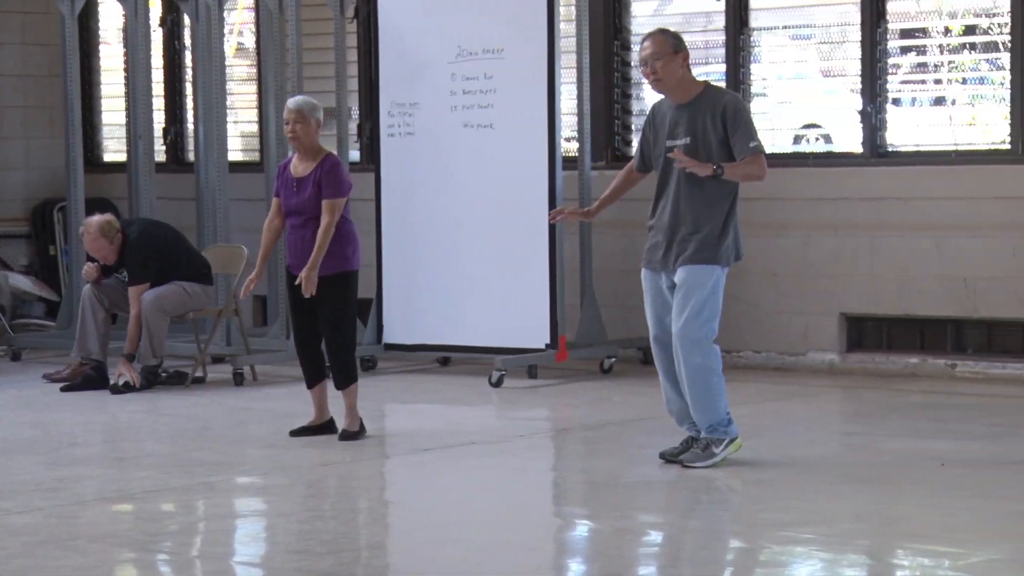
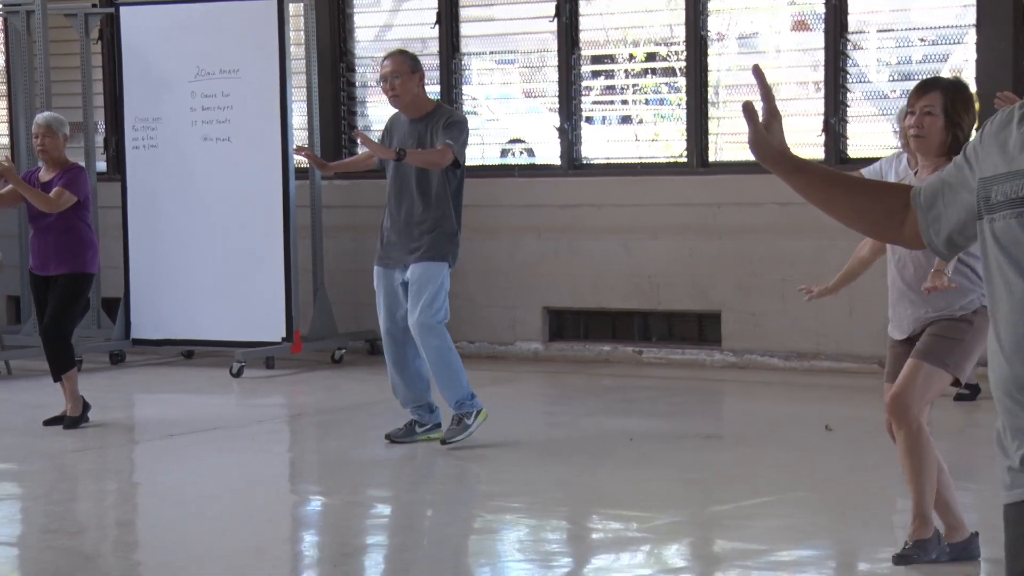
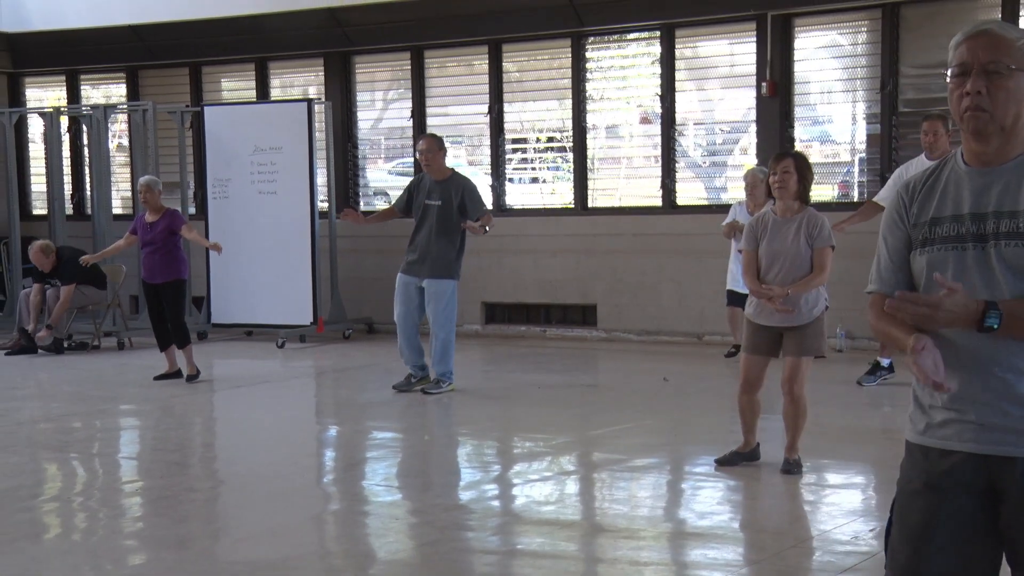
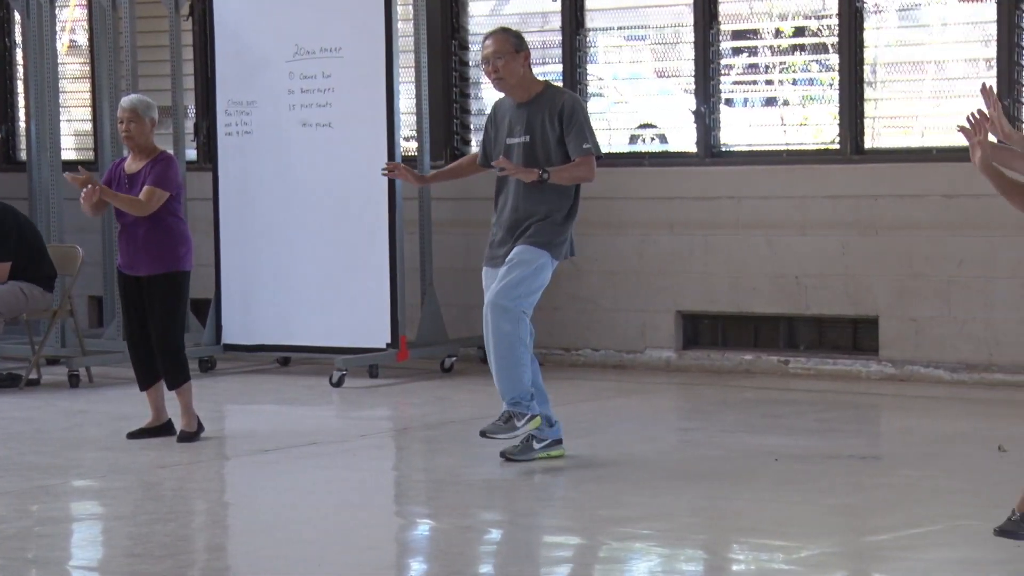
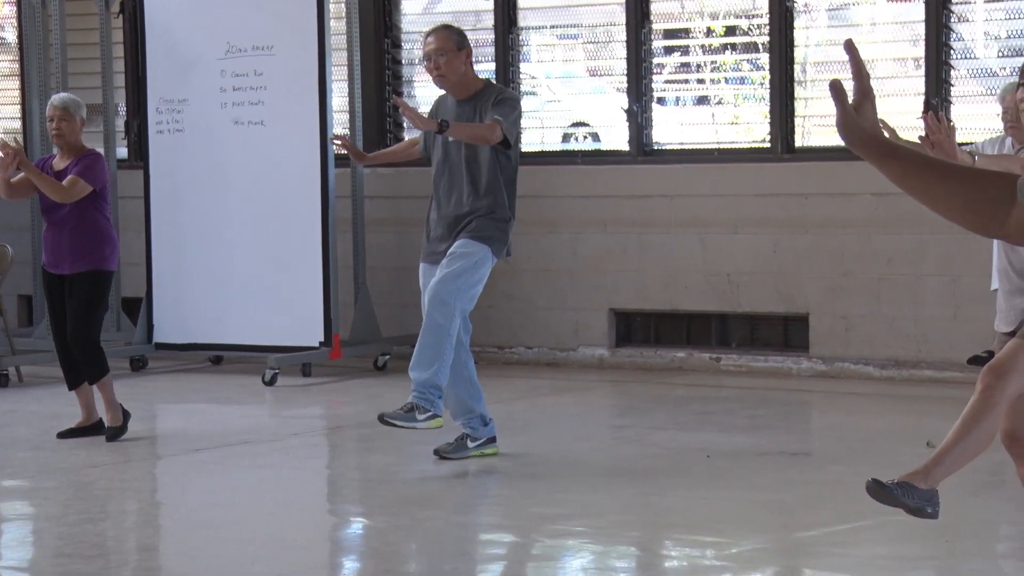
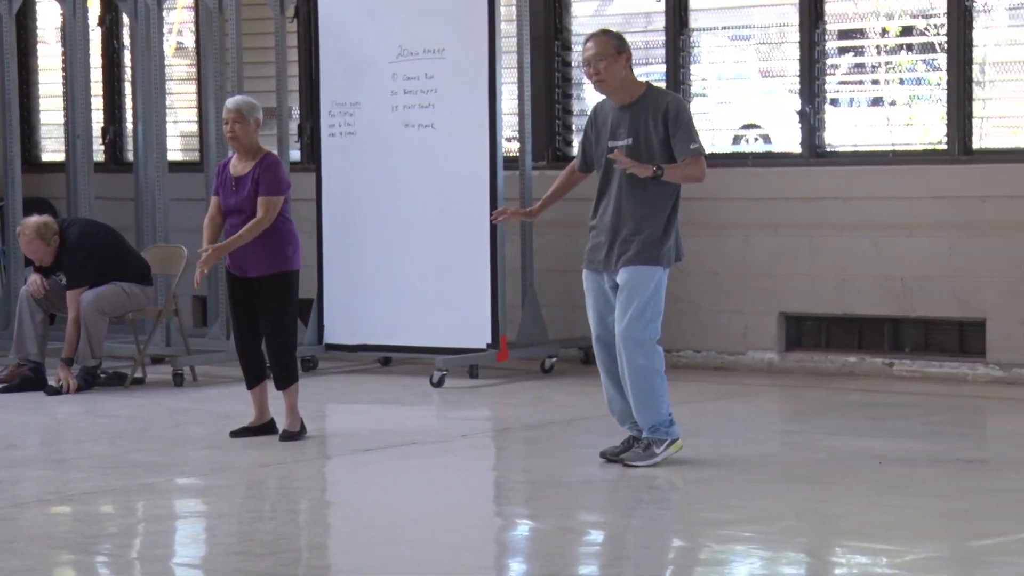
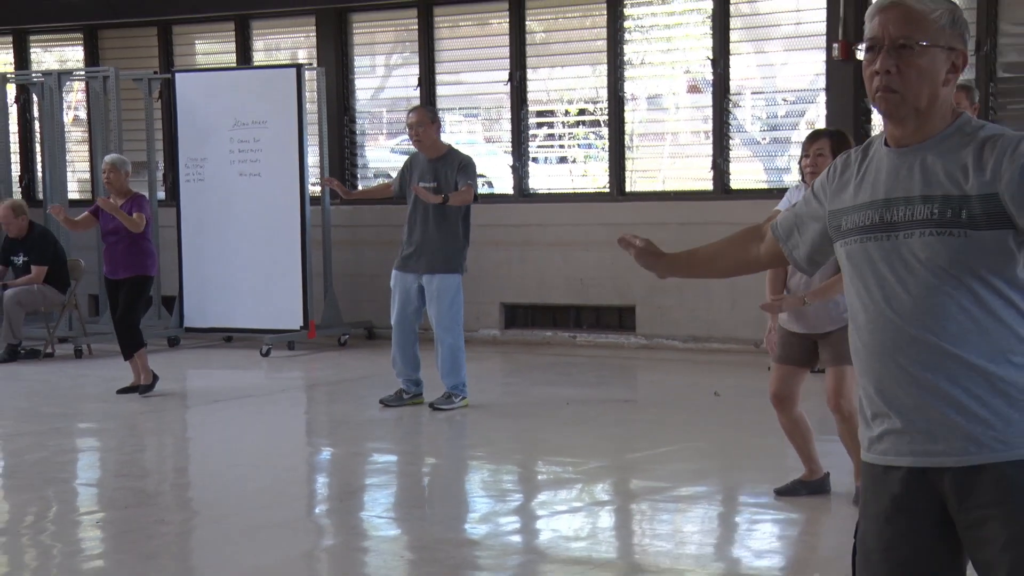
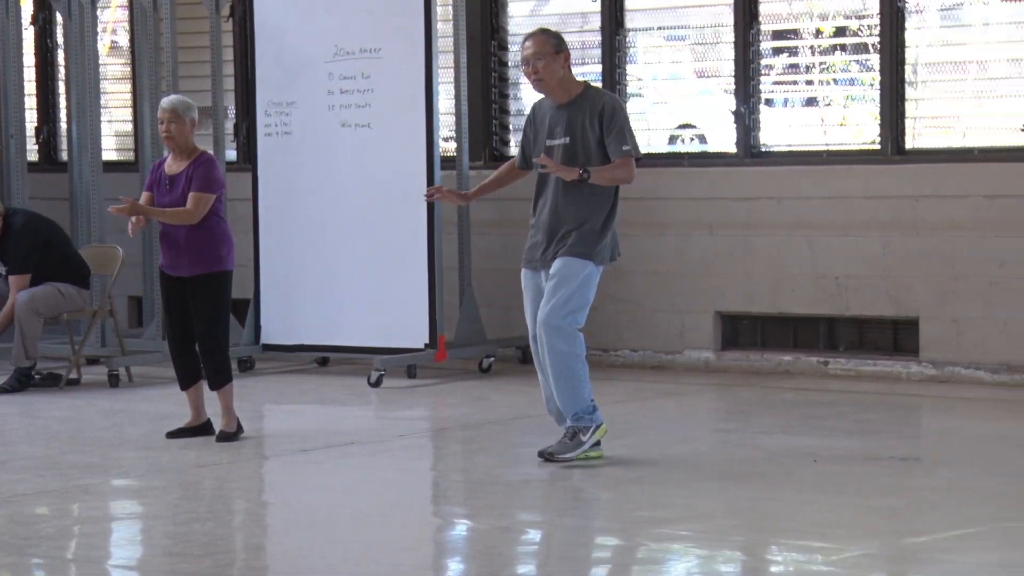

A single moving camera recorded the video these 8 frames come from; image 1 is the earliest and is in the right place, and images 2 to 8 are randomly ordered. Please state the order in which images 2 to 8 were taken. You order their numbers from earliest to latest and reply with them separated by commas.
6, 8, 4, 5, 2, 7, 3
